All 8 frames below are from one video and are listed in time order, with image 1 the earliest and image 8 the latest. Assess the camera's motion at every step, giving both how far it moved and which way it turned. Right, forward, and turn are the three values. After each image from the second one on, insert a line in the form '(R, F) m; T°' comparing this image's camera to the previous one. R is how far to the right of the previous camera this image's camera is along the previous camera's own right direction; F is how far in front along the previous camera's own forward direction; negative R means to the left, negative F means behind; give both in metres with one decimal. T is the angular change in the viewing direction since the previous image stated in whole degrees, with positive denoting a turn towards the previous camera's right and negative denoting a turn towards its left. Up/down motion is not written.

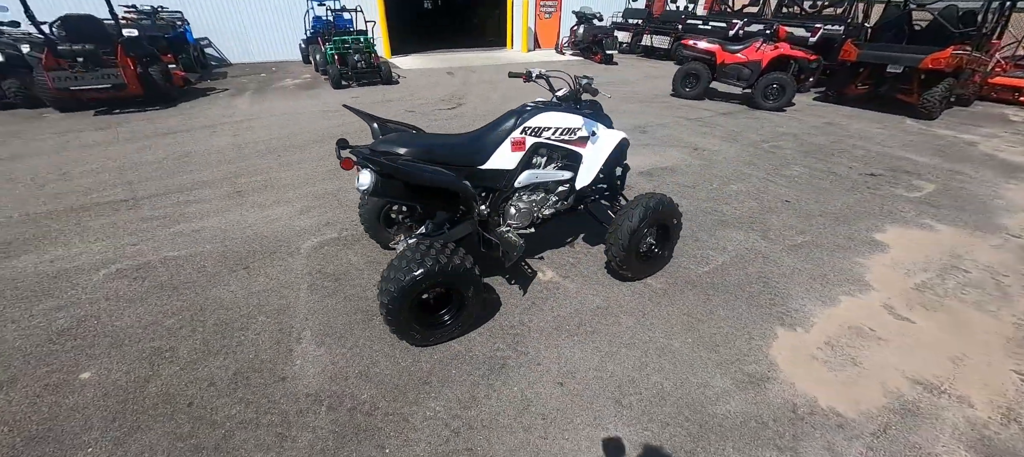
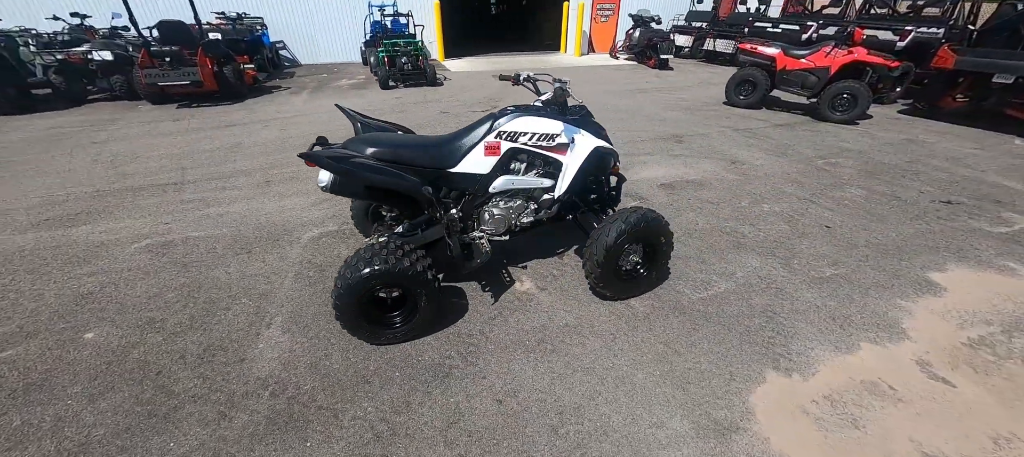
(+0.6, +0.1) m; -9°
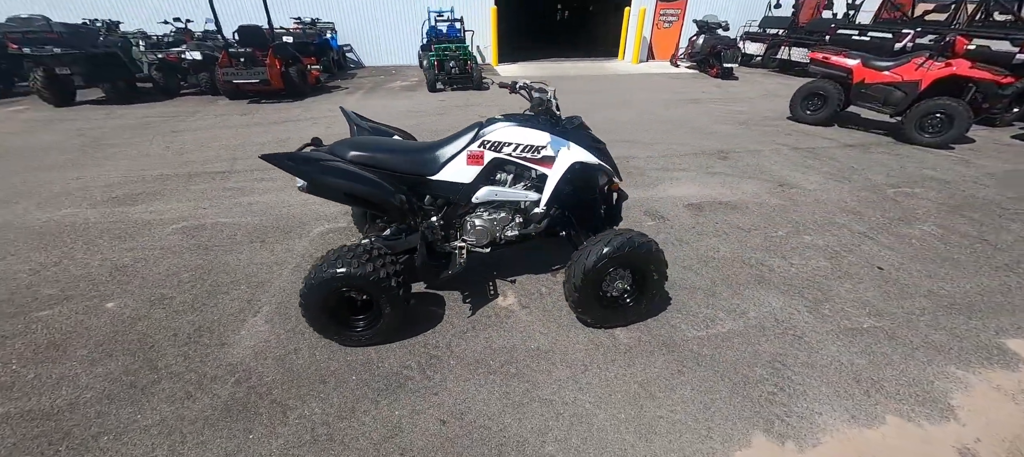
(+0.5, +0.1) m; -9°
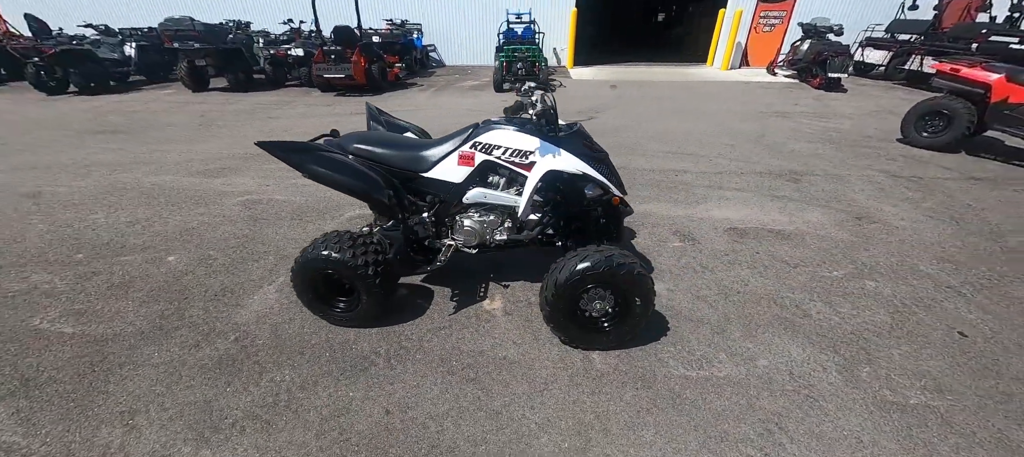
(+0.6, +0.1) m; -12°
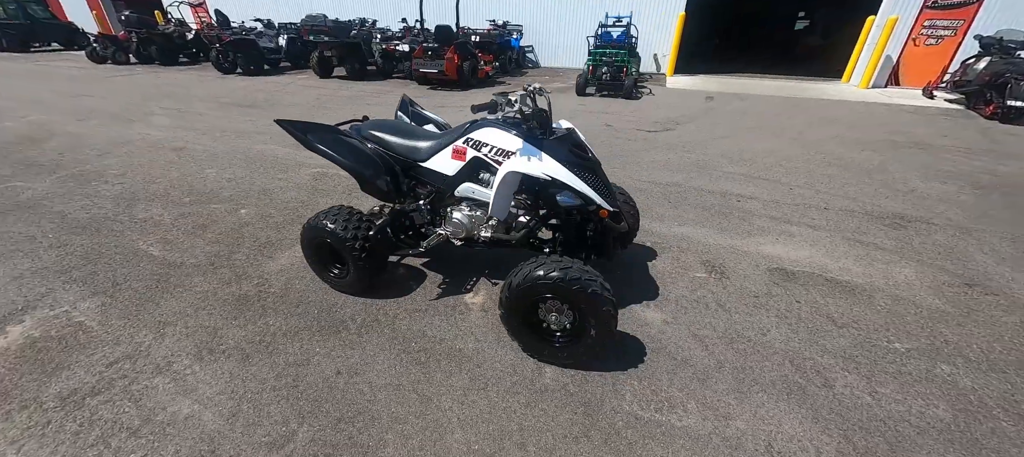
(+0.7, +0.1) m; -14°
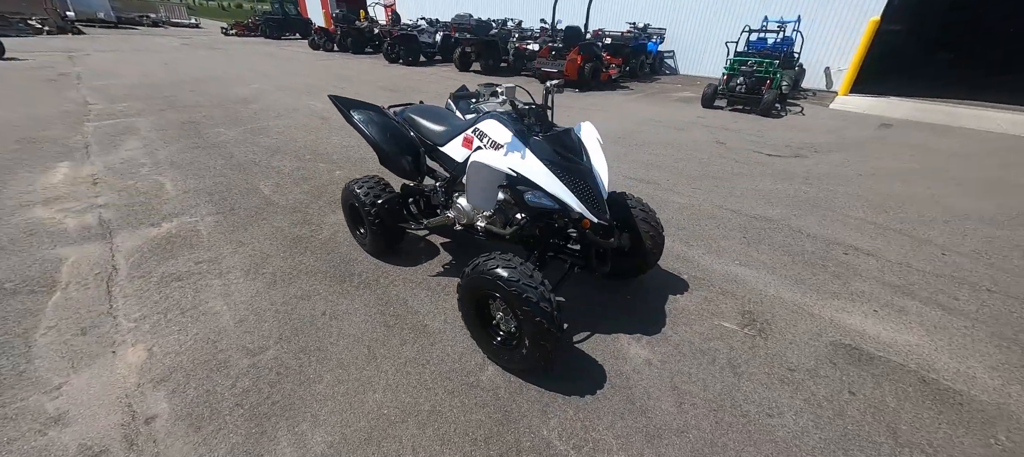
(+0.9, +0.2) m; -19°
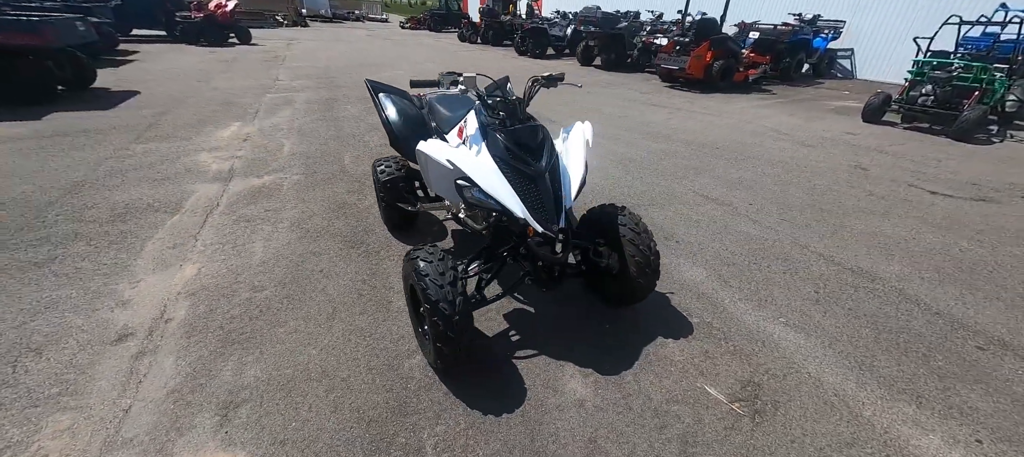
(+1.0, +0.3) m; -20°
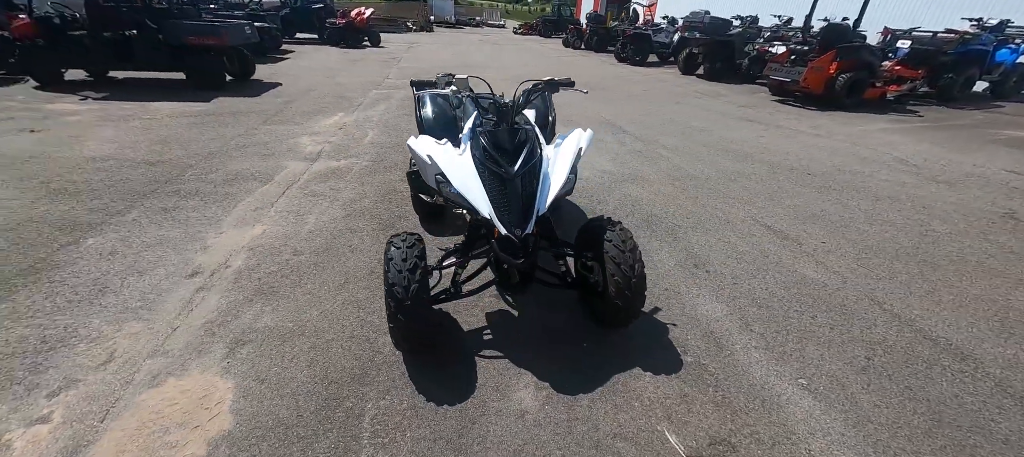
(+0.6, +0.1) m; -15°
